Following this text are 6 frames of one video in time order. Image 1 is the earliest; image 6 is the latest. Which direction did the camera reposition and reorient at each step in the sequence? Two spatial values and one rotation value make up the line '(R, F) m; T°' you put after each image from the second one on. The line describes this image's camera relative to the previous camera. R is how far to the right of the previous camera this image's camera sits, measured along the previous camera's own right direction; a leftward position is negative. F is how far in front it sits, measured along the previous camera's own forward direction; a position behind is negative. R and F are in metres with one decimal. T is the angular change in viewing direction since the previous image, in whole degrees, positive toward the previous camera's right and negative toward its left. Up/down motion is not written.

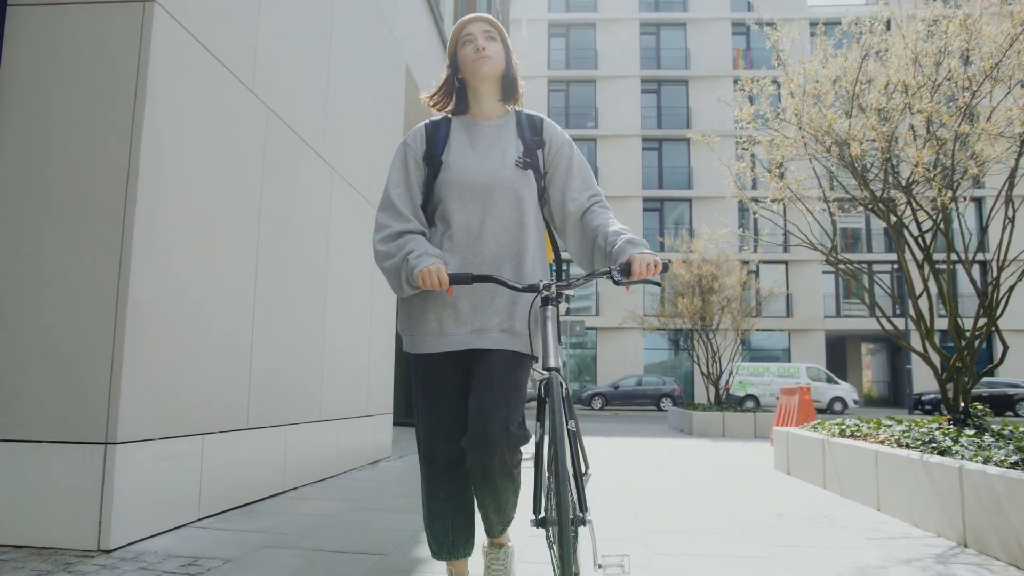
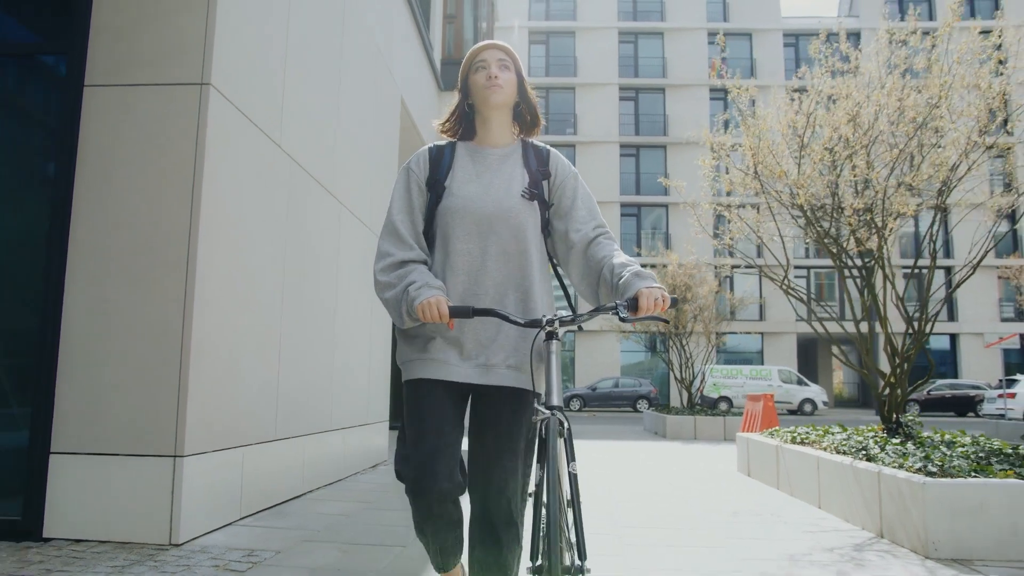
(-0.1, -0.7) m; +2°
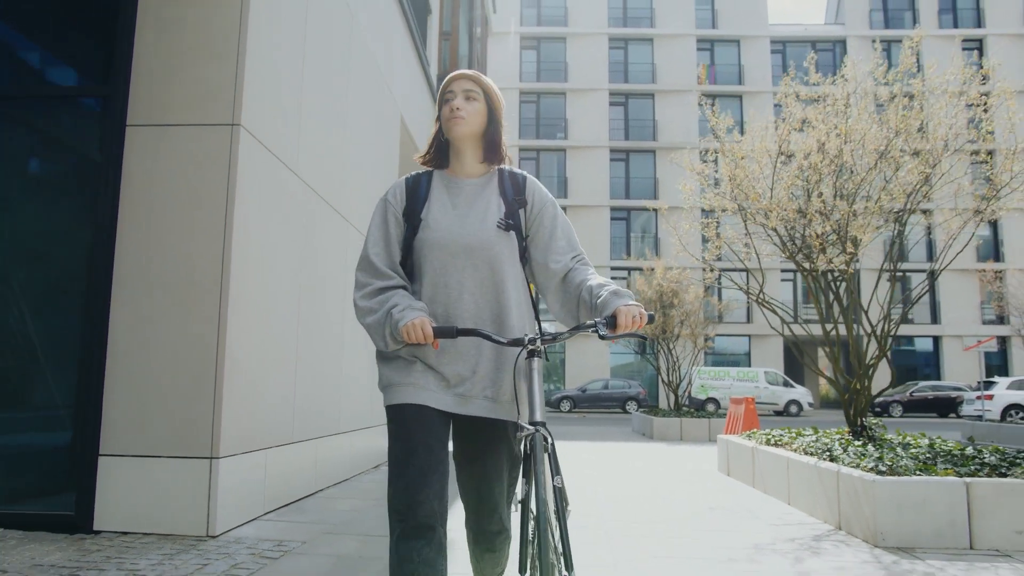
(0.0, -0.5) m; +1°
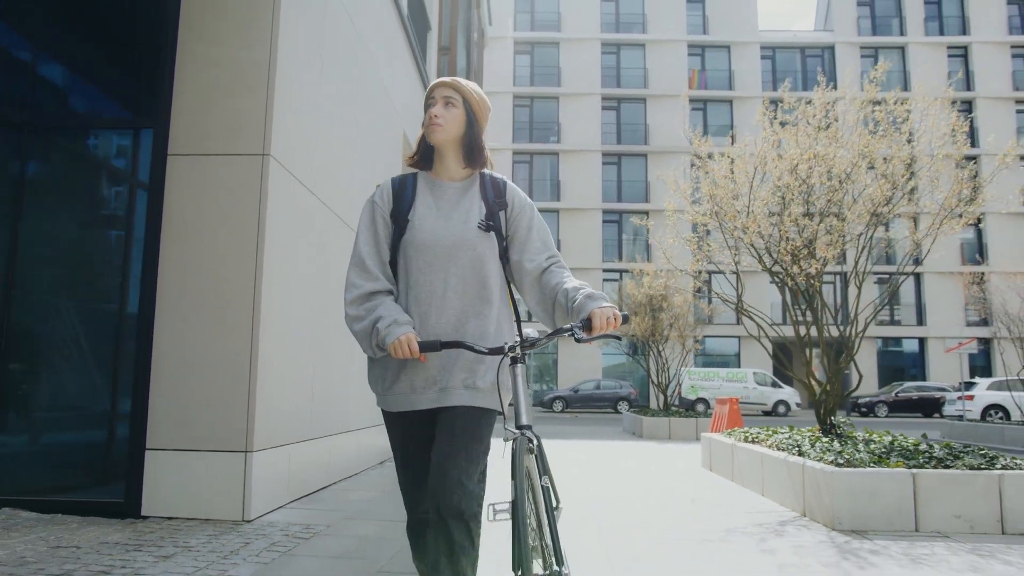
(-0.1, -0.5) m; +1°
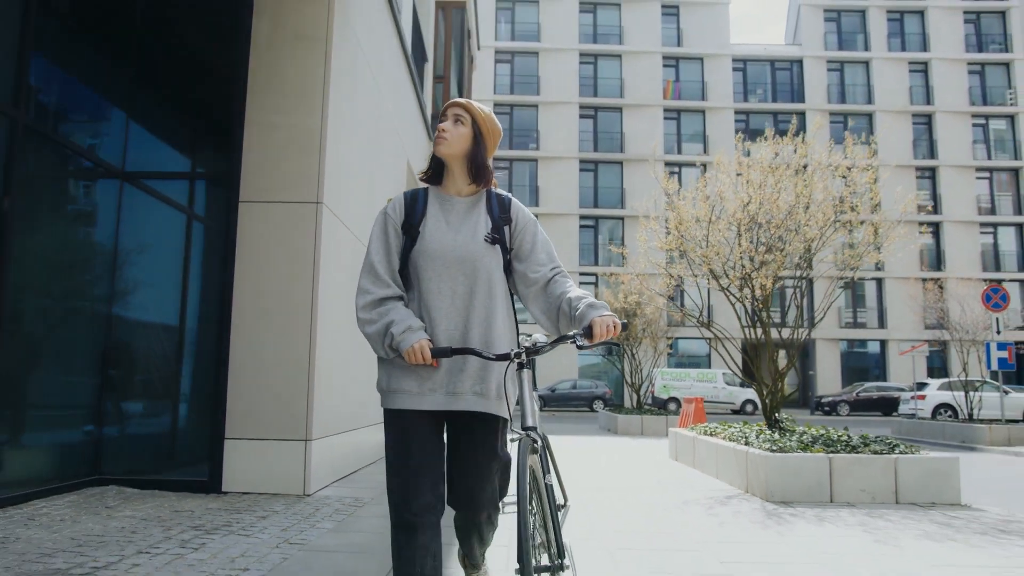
(-0.2, -1.2) m; +2°
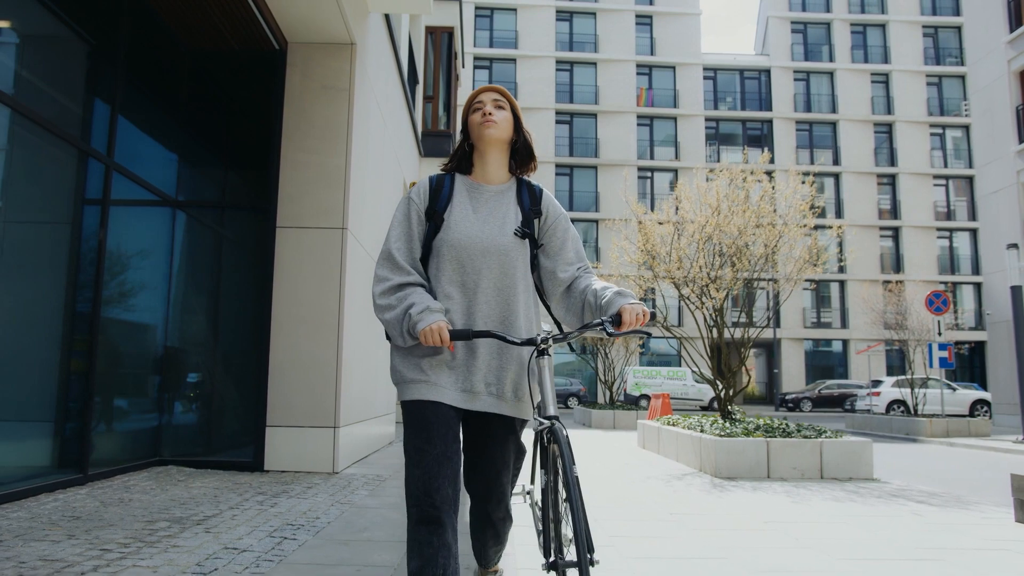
(-0.2, -1.2) m; +2°
